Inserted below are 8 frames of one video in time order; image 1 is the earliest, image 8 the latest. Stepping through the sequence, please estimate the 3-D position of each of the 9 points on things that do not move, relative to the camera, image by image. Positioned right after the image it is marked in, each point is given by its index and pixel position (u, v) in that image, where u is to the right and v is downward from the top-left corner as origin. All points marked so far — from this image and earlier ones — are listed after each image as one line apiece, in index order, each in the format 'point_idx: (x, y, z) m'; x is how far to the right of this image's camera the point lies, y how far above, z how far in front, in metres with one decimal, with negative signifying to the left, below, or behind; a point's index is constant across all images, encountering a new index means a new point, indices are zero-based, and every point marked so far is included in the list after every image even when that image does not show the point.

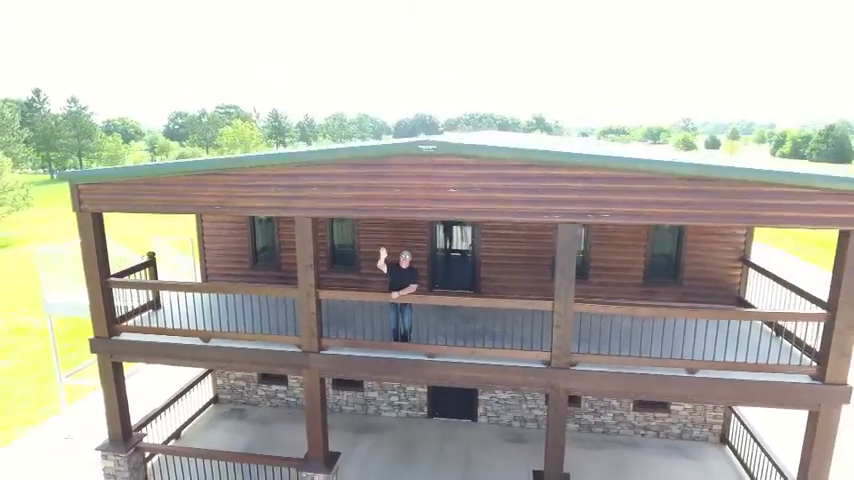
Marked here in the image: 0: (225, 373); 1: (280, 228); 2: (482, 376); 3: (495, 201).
0: (-4.0, -2.6, +8.3) m
1: (-2.7, +0.2, +8.1) m
2: (+0.7, -1.7, +5.6) m
3: (+0.9, +0.5, +5.3) m
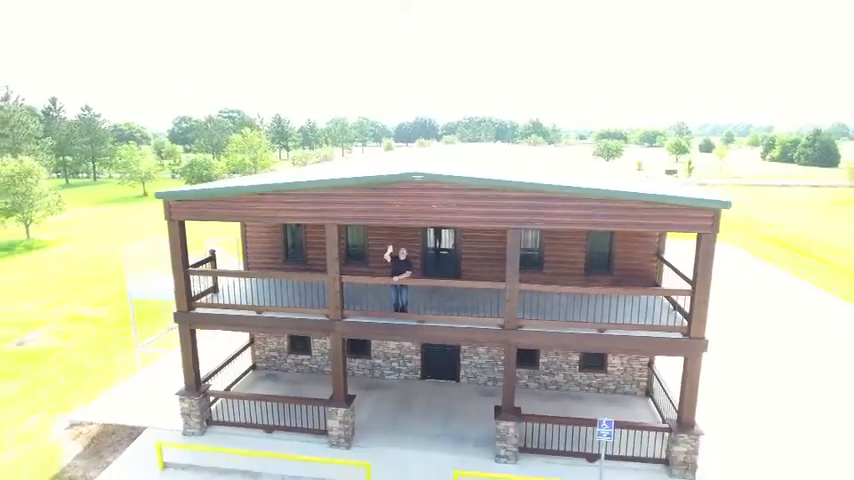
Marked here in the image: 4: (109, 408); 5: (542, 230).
0: (-4.2, -2.6, +10.7) m
1: (-2.9, +0.2, +10.4) m
2: (+0.5, -1.7, +7.9) m
3: (+0.7, +0.5, +7.6) m
4: (-6.9, -3.7, +9.9) m
5: (+2.6, +0.2, +9.6) m
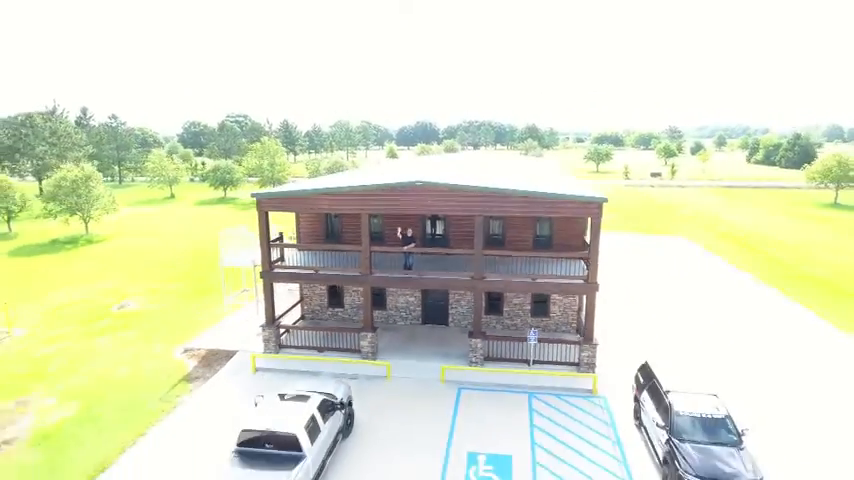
0: (-4.2, -2.2, +15.2) m
1: (-3.0, +0.7, +15.0) m
2: (+0.5, -1.3, +12.5) m
3: (+0.7, +1.0, +12.2) m
4: (-6.9, -3.3, +14.5) m
5: (+2.5, +0.7, +14.2) m
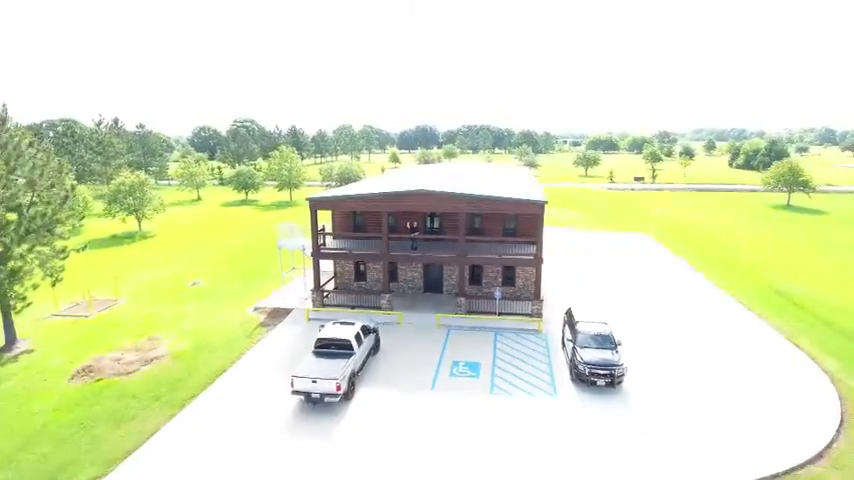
0: (-4.2, -1.7, +21.0) m
1: (-3.0, +1.1, +20.8) m
2: (+0.5, -0.8, +18.2) m
3: (+0.7, +1.4, +17.9) m
4: (-6.9, -2.9, +20.2) m
5: (+2.5, +1.1, +19.9) m
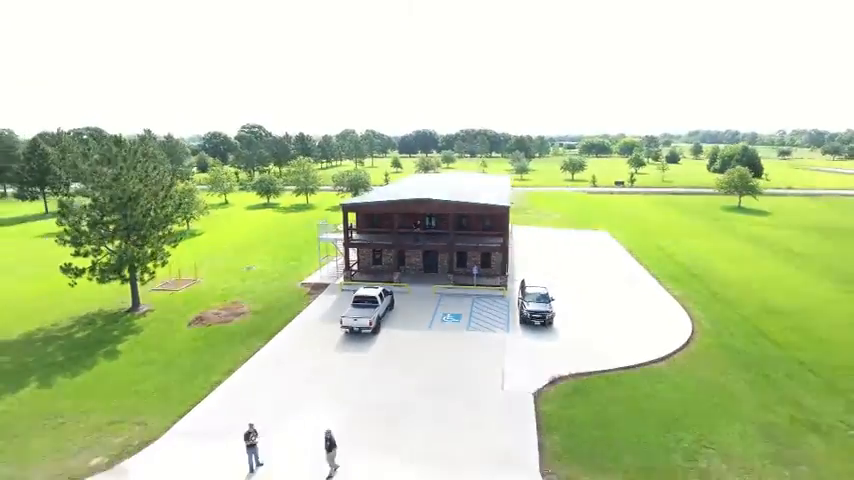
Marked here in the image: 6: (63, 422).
0: (-4.3, -1.3, +28.5) m
1: (-3.0, +1.5, +28.3) m
2: (+0.4, -0.4, +25.8) m
3: (+0.6, +1.8, +25.5) m
4: (-7.0, -2.5, +27.7) m
5: (+2.5, +1.5, +27.5) m
6: (-12.9, -6.4, +15.4) m
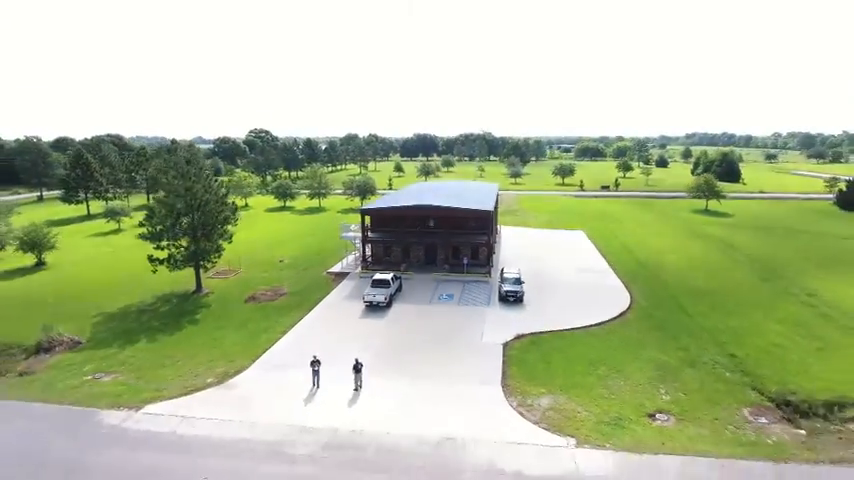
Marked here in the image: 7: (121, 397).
0: (-4.2, -1.2, +35.3) m
1: (-3.0, +1.7, +35.1) m
2: (+0.5, -0.2, +32.5) m
3: (+0.7, +2.0, +32.3) m
4: (-6.9, -2.3, +34.5) m
5: (+2.5, +1.7, +34.3) m
6: (-12.9, -6.2, +22.2) m
7: (-13.4, -6.9, +19.0) m
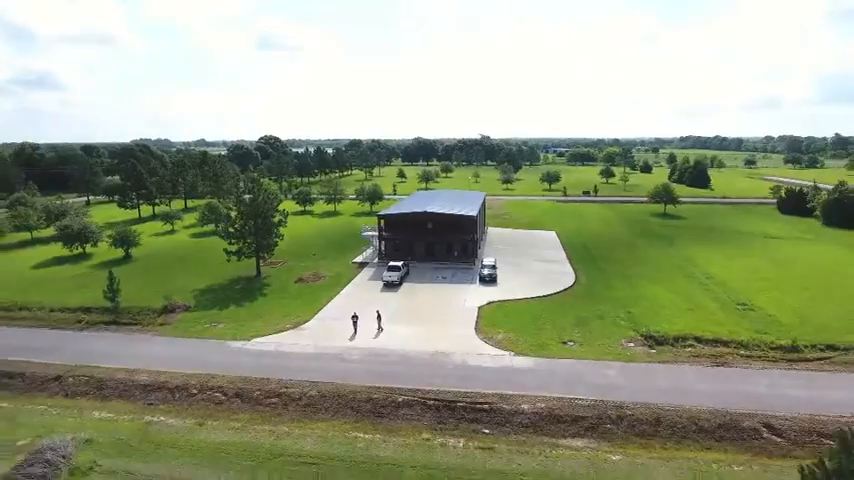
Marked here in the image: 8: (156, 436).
0: (-4.2, -0.9, +46.3) m
1: (-2.9, +1.9, +46.2) m
2: (+0.5, 0.0, +43.6) m
3: (+0.7, +2.3, +43.3) m
4: (-6.9, -2.0, +45.6) m
5: (+2.5, +2.0, +45.3) m
6: (-12.9, -5.9, +33.2) m
7: (-13.4, -6.6, +30.1) m
8: (-12.5, -9.0, +20.0) m
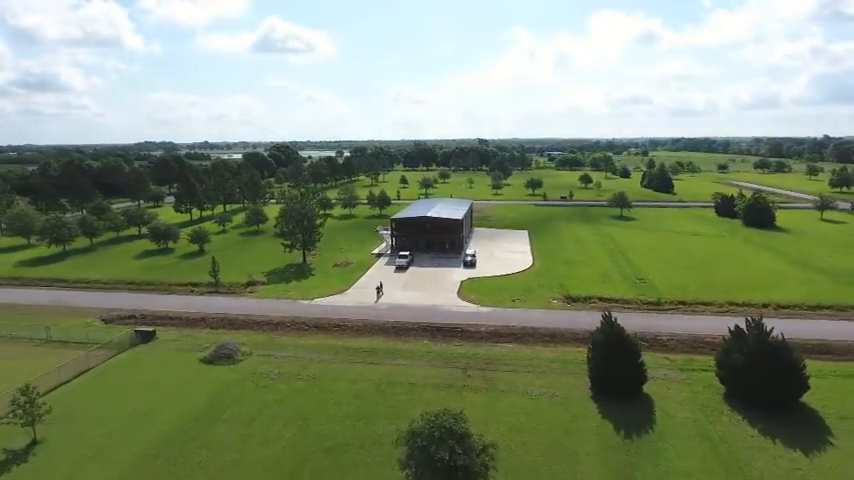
0: (-4.3, -0.4, +62.7) m
1: (-3.0, +2.4, +62.5) m
2: (+0.4, +0.5, +59.9) m
3: (+0.6, +2.8, +59.7) m
4: (-7.0, -1.6, +61.9) m
5: (+2.4, +2.4, +61.7) m
6: (-12.9, -5.5, +49.5) m
7: (-13.5, -6.2, +46.4) m
8: (-12.6, -8.6, +36.3) m
